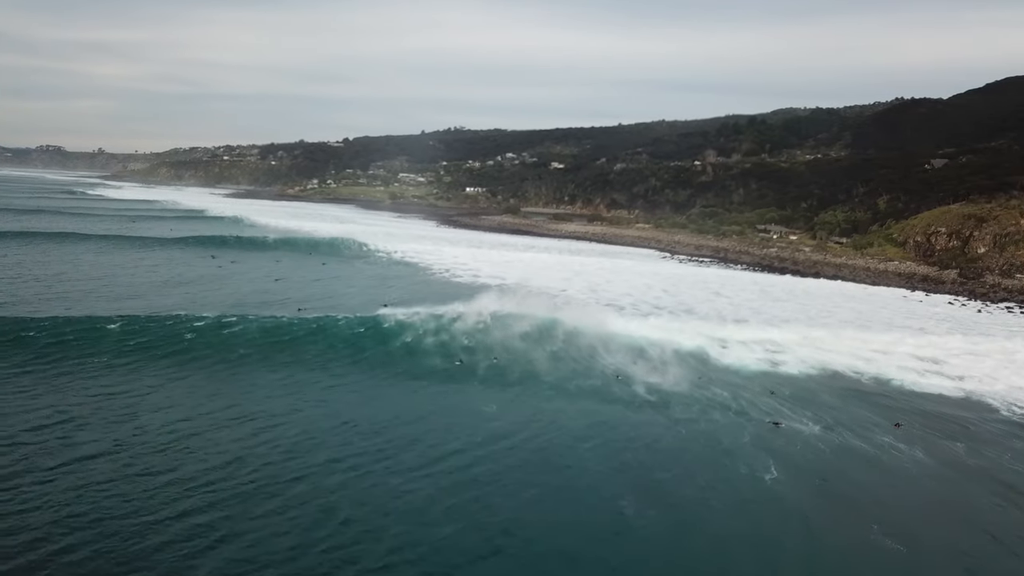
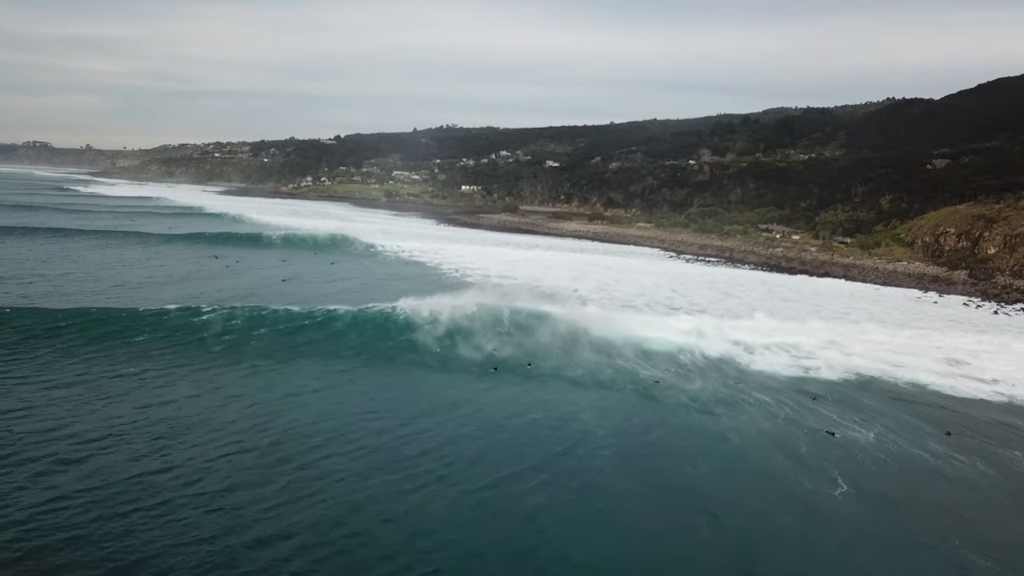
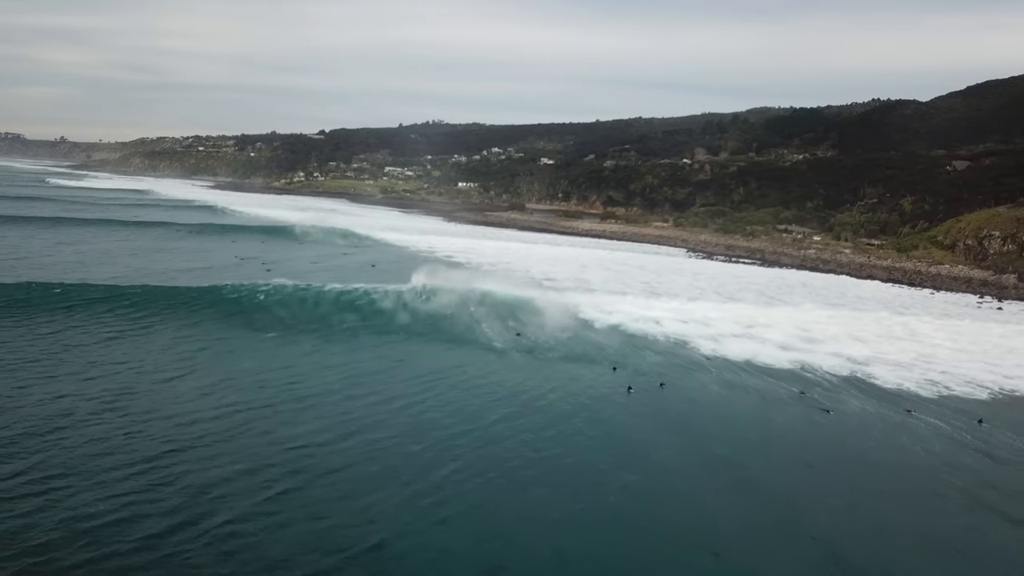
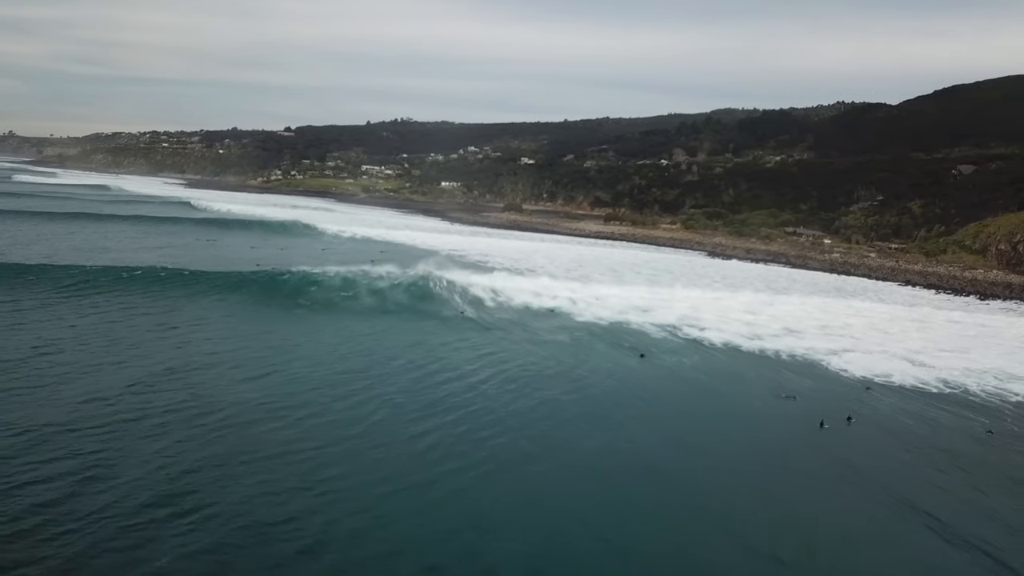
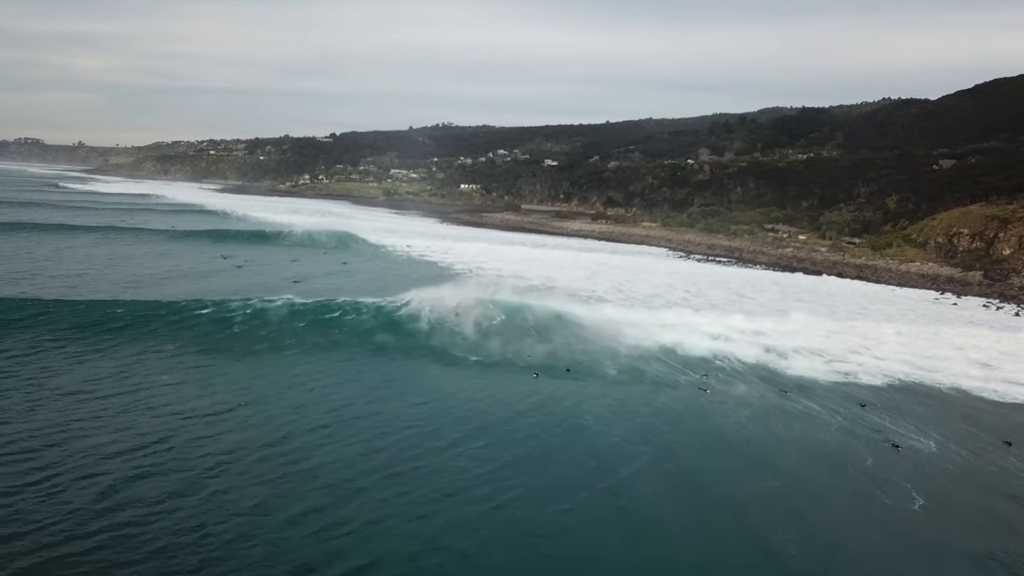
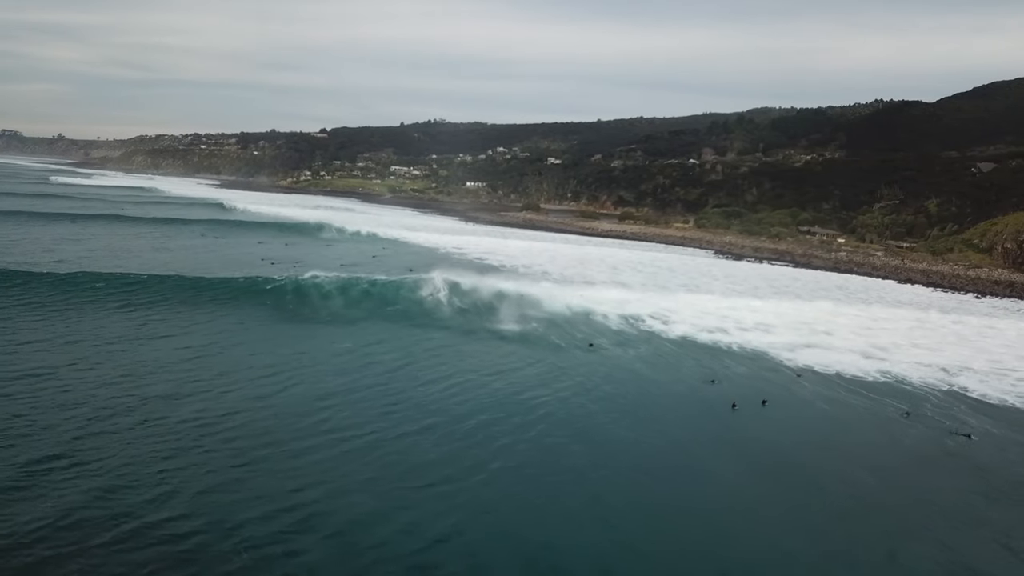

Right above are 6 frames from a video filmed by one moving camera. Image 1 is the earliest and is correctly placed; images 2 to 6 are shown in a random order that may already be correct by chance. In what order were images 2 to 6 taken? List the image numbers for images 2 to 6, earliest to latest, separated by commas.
2, 5, 3, 6, 4
